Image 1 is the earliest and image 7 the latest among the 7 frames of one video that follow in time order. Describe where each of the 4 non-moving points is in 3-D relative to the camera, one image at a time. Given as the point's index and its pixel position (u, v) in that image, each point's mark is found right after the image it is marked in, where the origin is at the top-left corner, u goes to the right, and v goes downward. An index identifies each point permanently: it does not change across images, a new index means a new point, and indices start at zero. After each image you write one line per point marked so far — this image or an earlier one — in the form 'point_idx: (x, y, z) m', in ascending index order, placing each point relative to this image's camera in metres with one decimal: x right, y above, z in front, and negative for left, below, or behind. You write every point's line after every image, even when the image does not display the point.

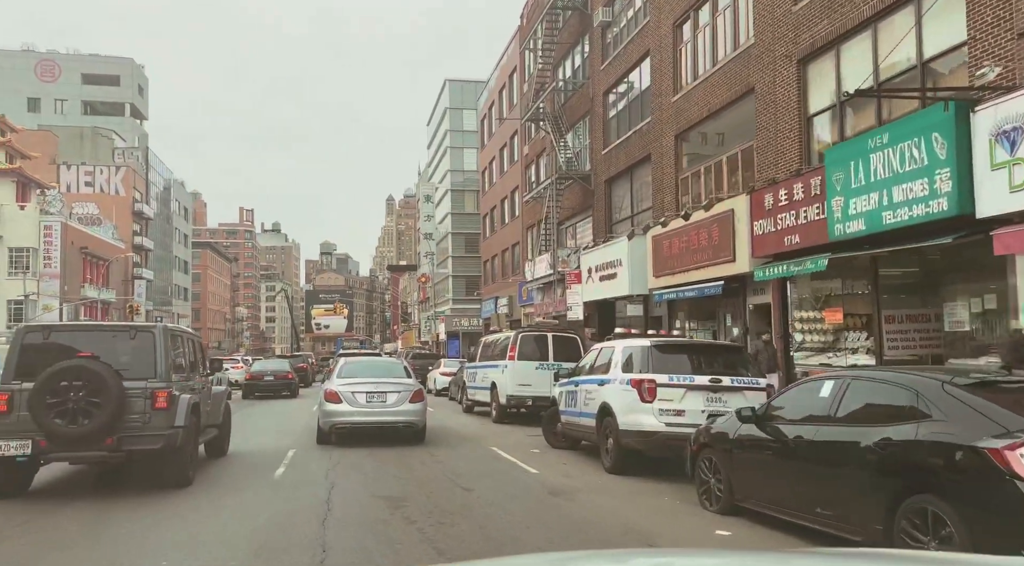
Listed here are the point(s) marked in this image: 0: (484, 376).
0: (-0.8, -2.1, +17.7) m
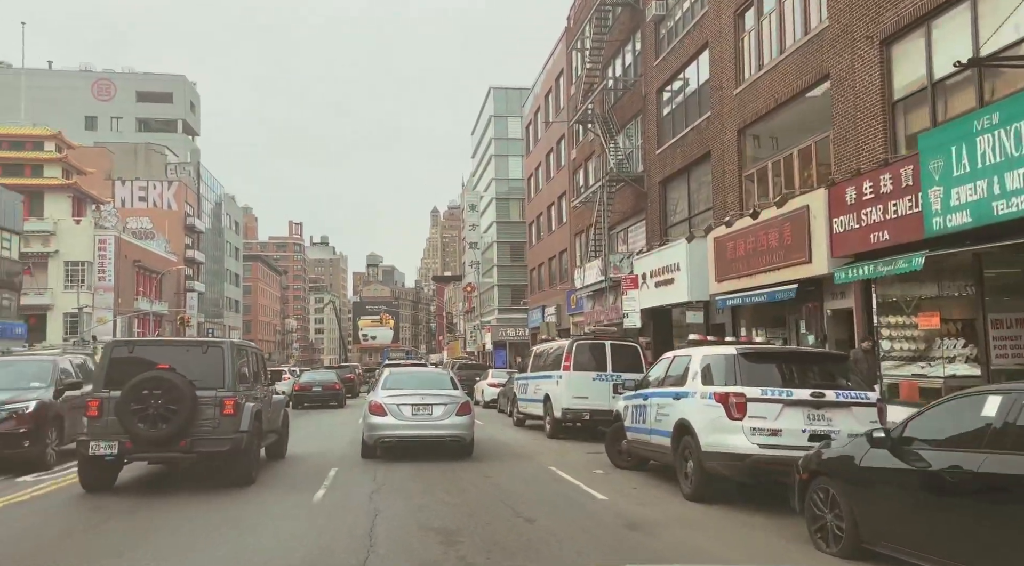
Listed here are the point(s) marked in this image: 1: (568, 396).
0: (+0.4, -2.3, +16.6) m
1: (+1.0, -2.1, +14.4) m
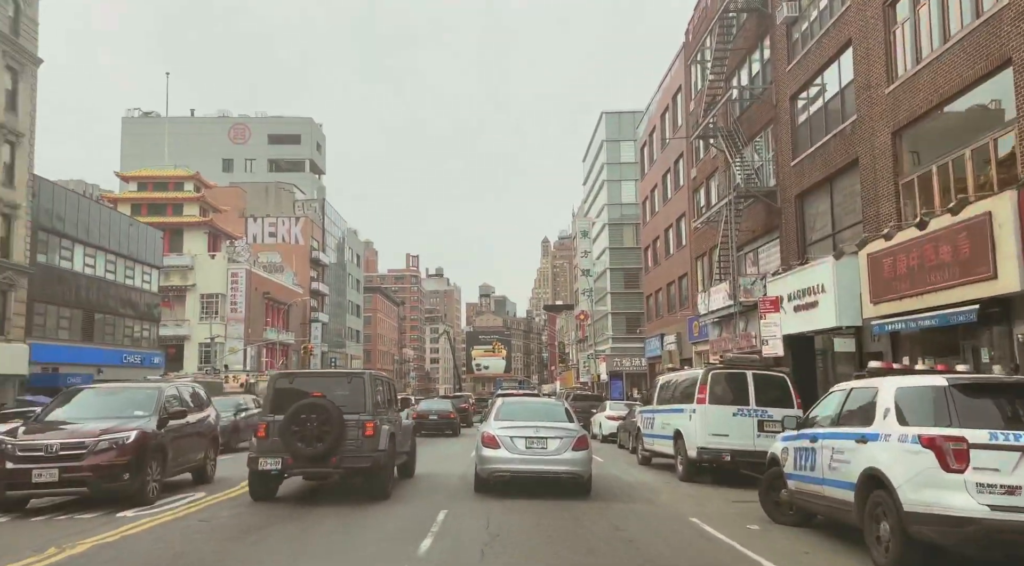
0: (+2.8, -2.7, +14.9) m
1: (+3.0, -2.4, +12.6) m
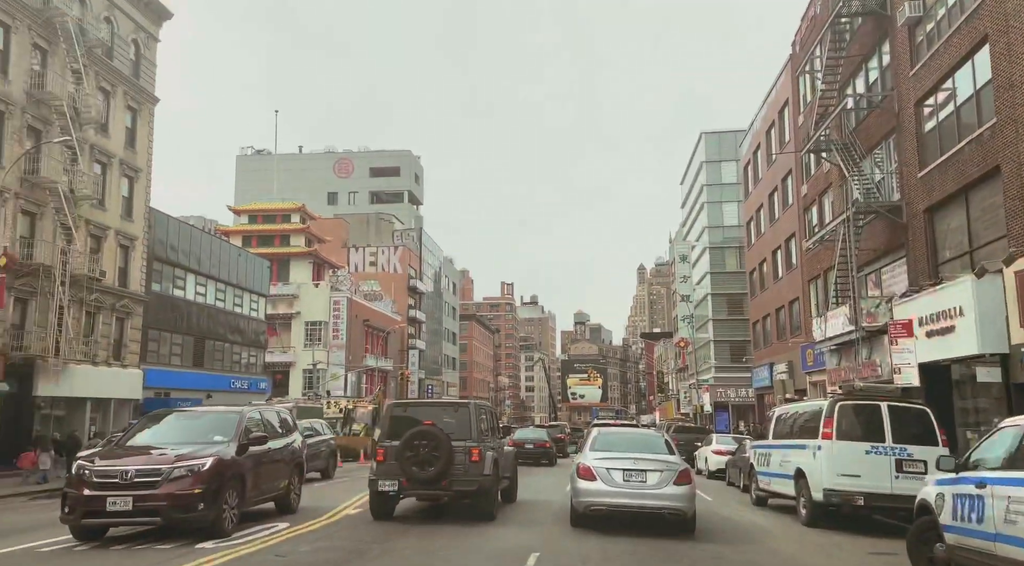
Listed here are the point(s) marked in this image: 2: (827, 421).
0: (+4.6, -3.1, +13.5) m
1: (+4.5, -2.7, +11.3) m
2: (+4.6, -2.0, +11.6) m
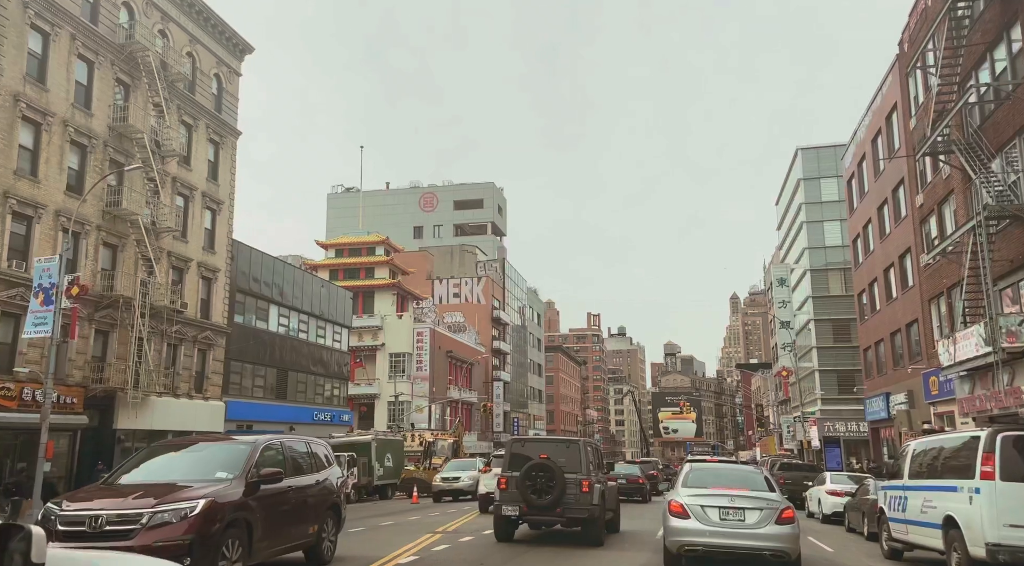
0: (+5.8, -3.2, +11.2) m
1: (+5.5, -2.7, +9.0) m
2: (+5.6, -2.1, +9.3) m
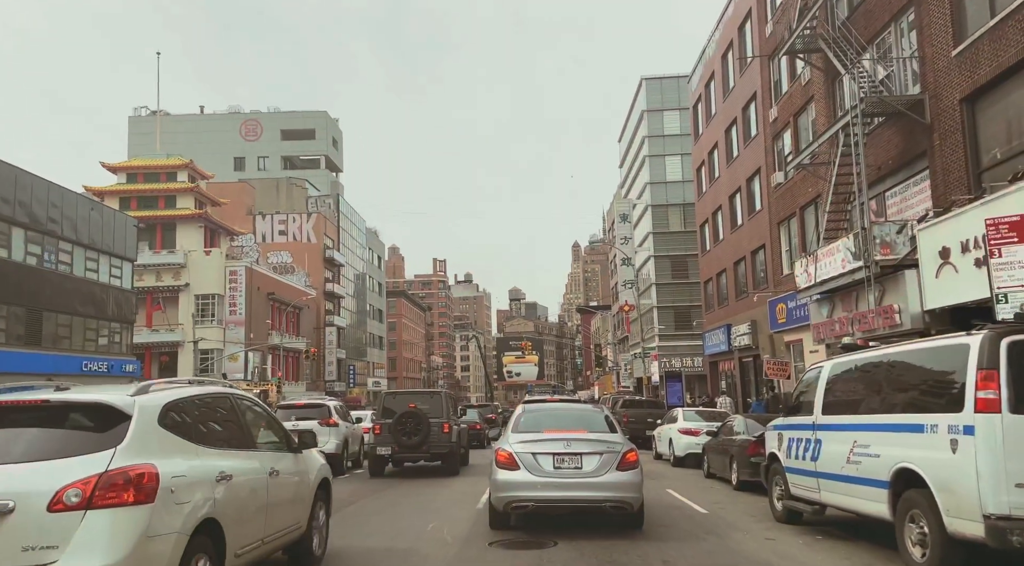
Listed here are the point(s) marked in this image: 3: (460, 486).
0: (+3.2, -1.7, +7.8) m
1: (+3.4, -1.4, +5.6) m
2: (+3.4, -0.7, +5.8) m
3: (-1.0, -4.0, +15.4) m
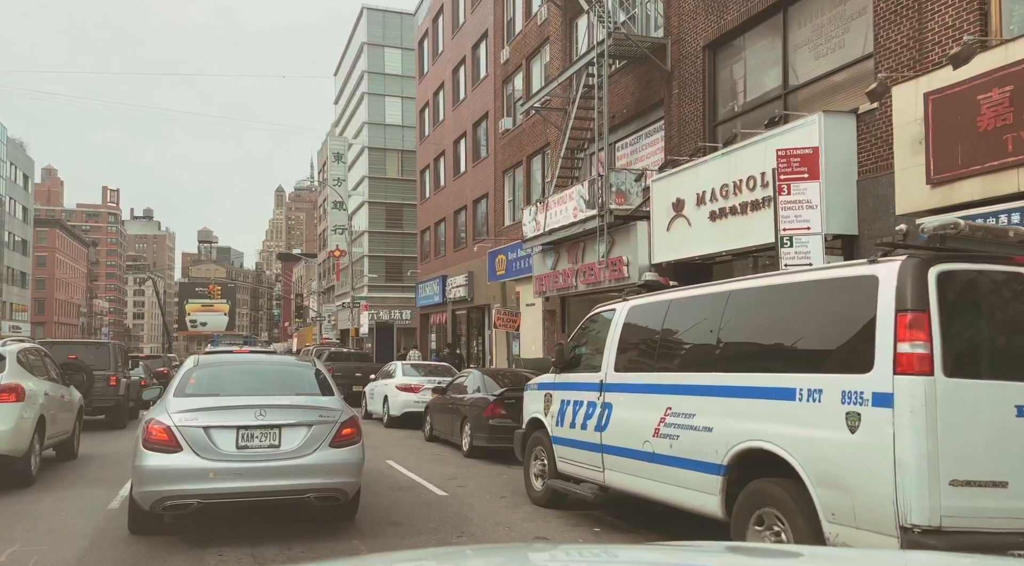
0: (+1.0, -1.1, +5.9) m
1: (+1.9, -0.9, +3.8) m
2: (+1.9, -0.2, +4.1) m
3: (-5.8, -2.7, +11.5) m
